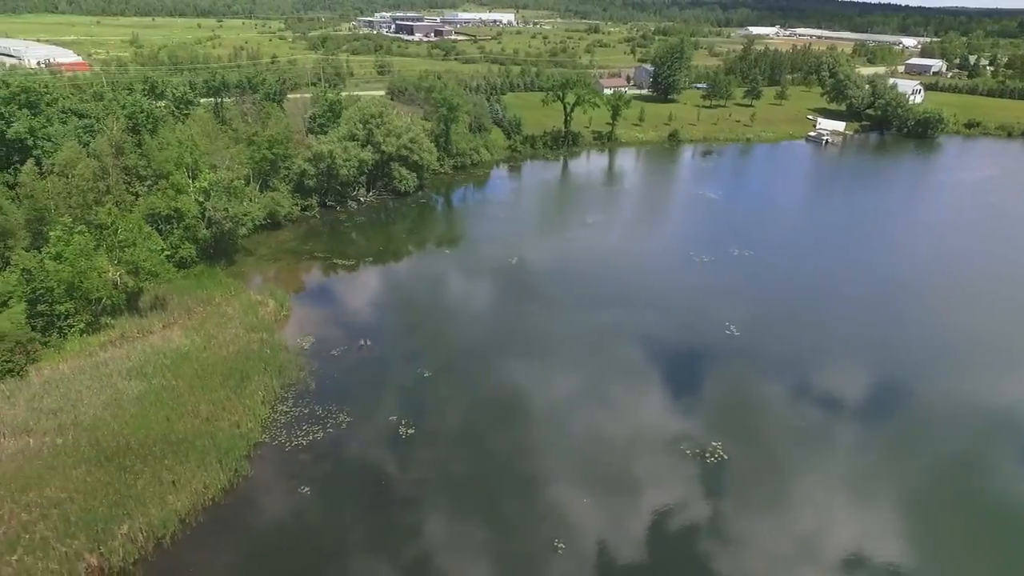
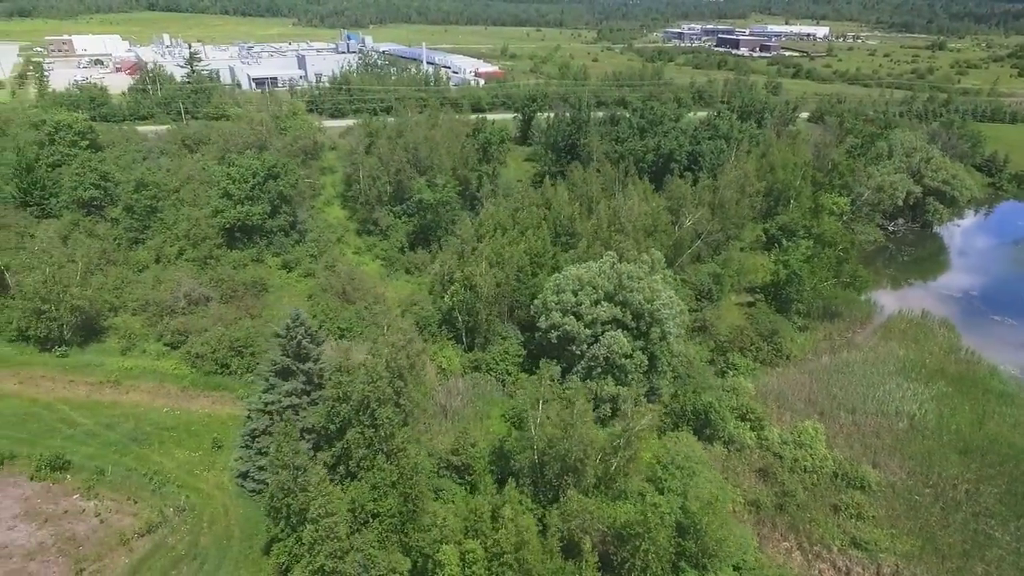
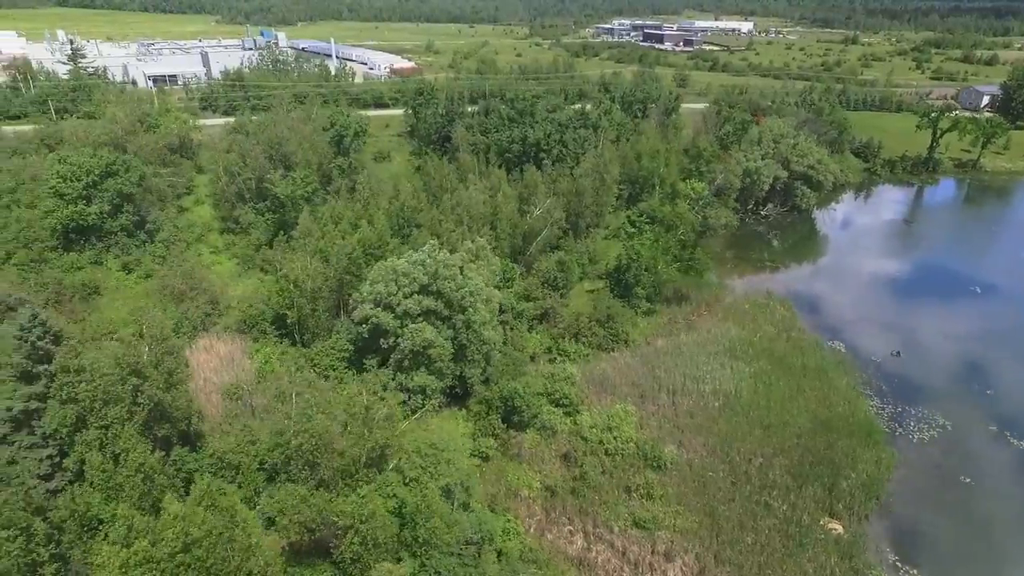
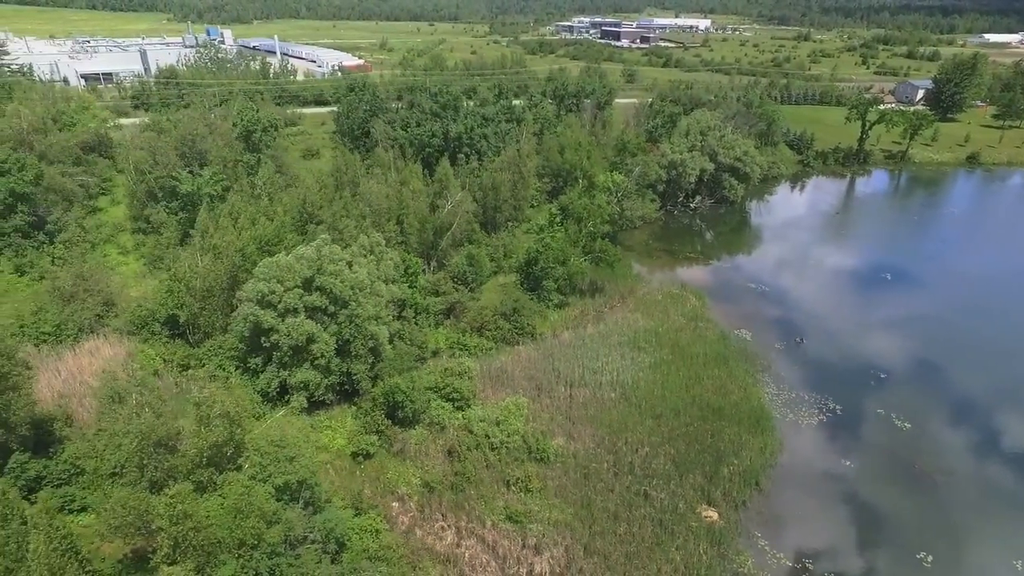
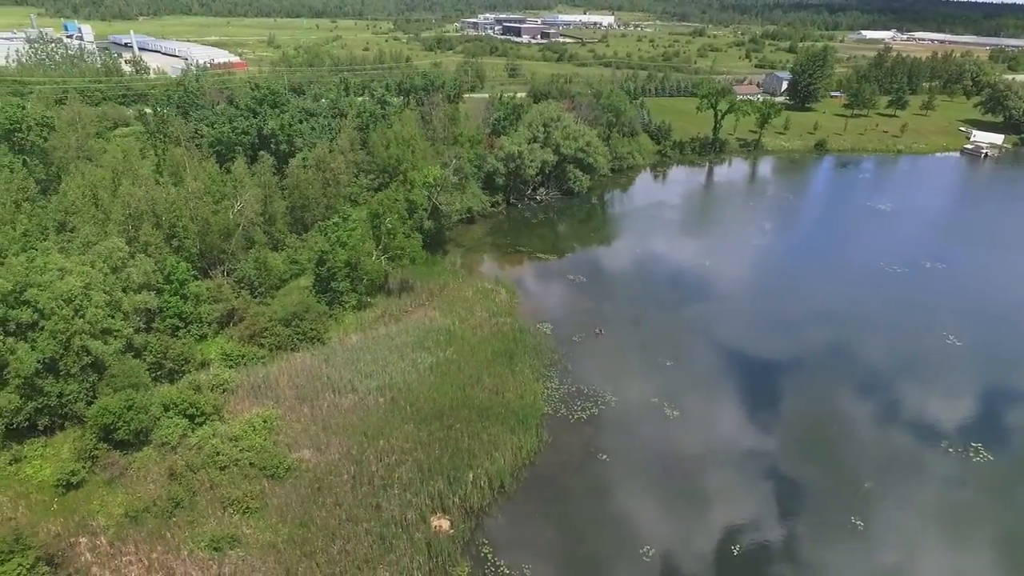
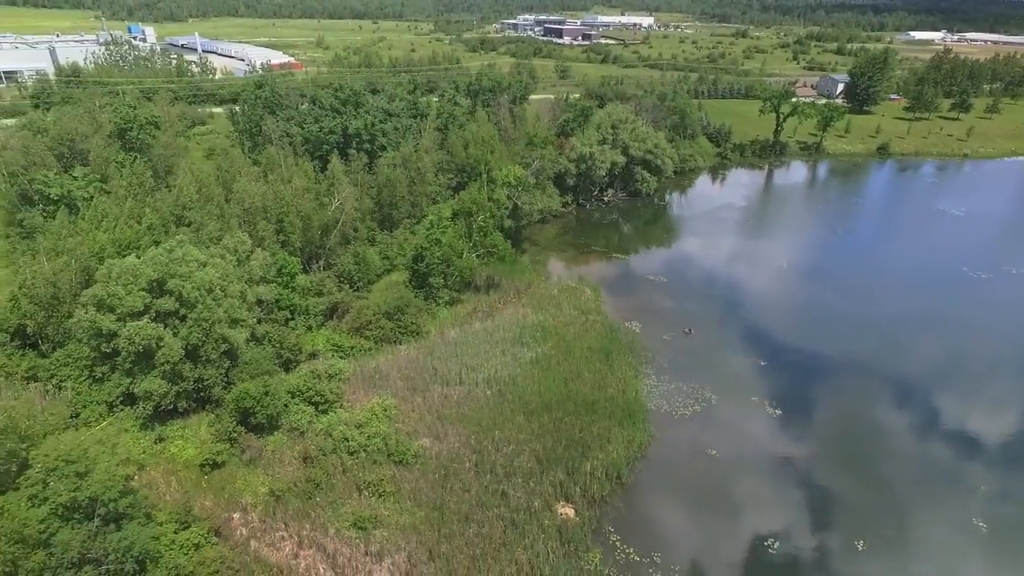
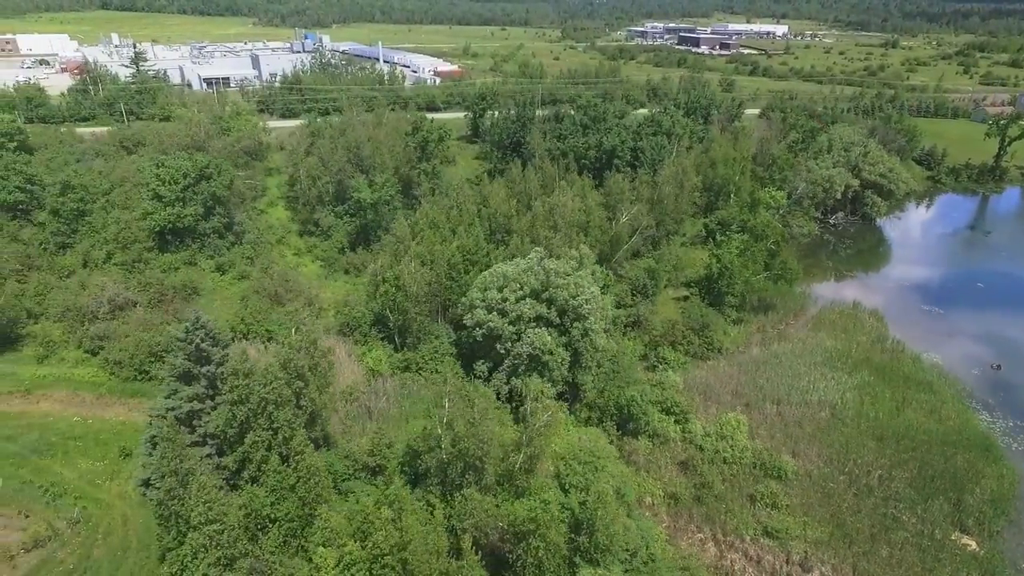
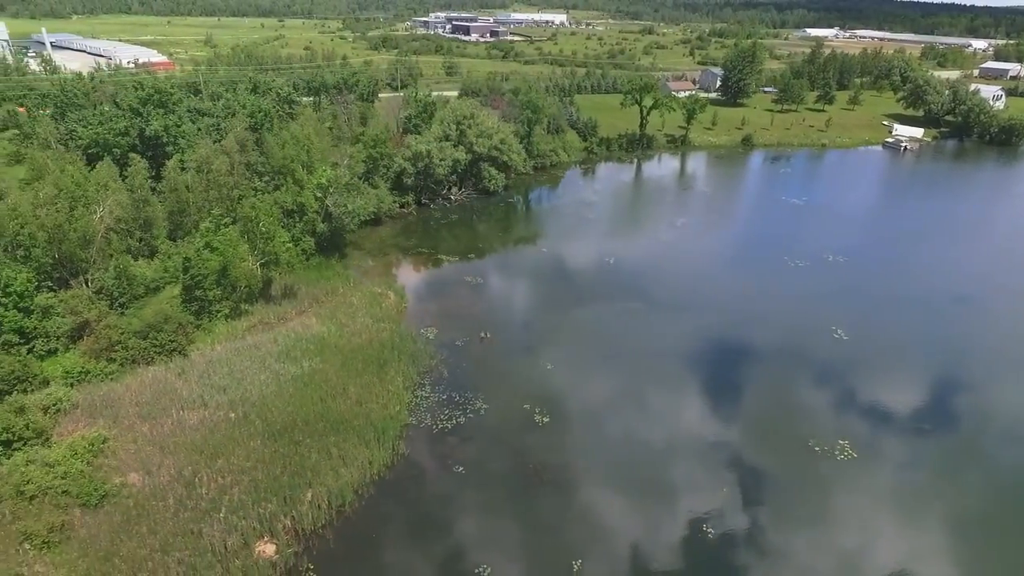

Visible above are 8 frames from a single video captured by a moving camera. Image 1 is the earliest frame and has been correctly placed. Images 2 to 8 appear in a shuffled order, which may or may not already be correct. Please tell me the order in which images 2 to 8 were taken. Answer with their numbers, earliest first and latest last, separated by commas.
8, 5, 6, 4, 3, 7, 2
